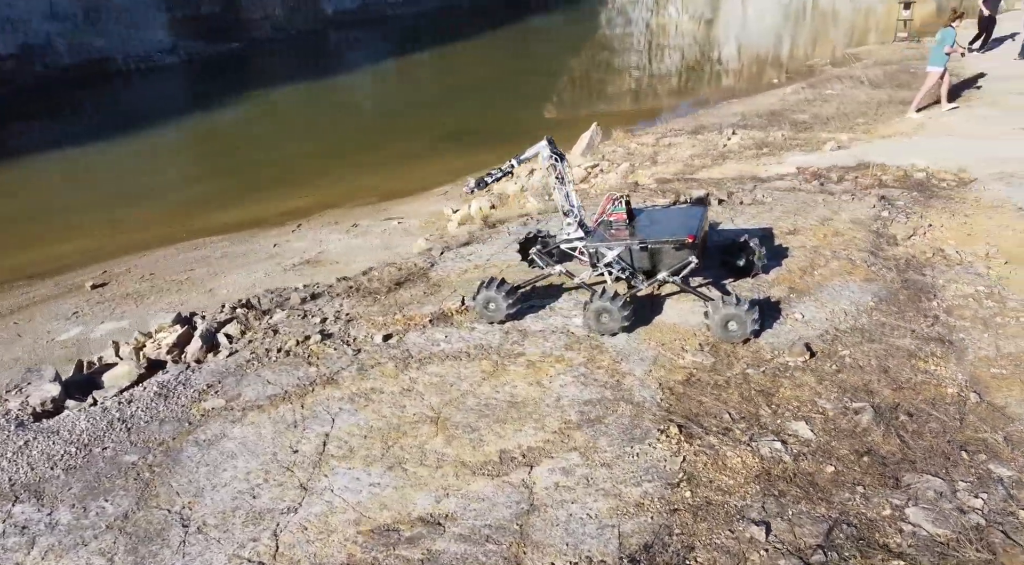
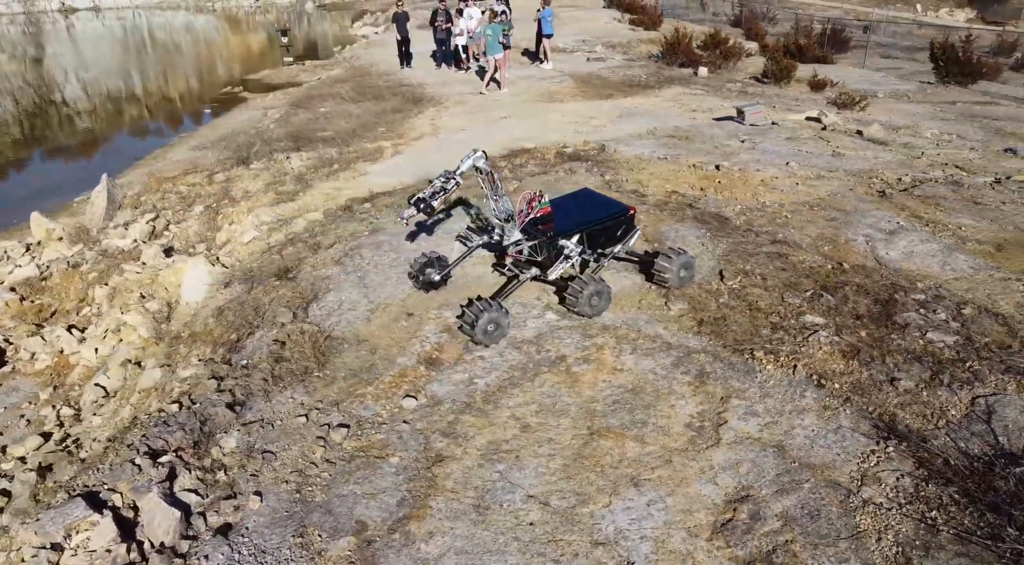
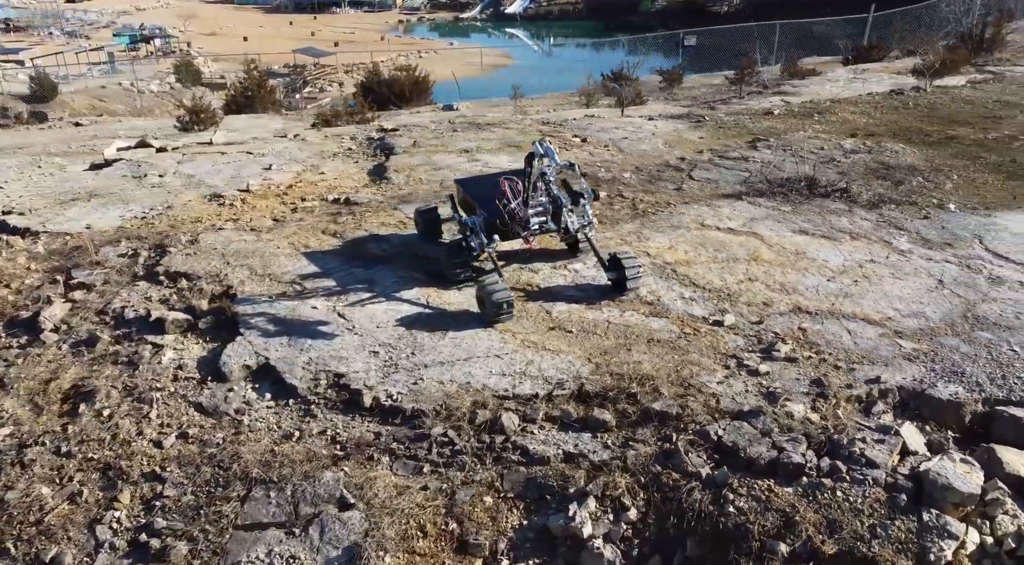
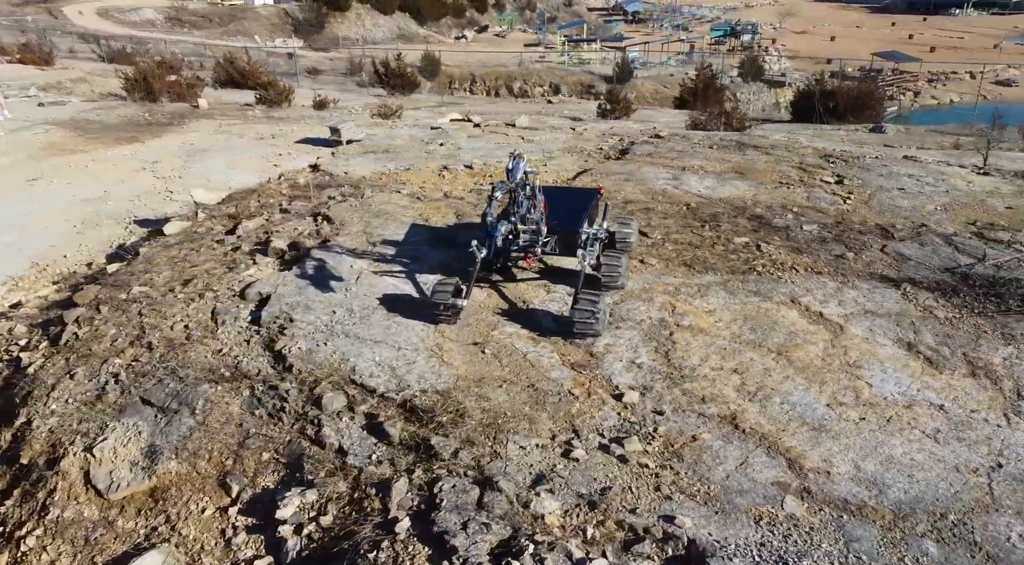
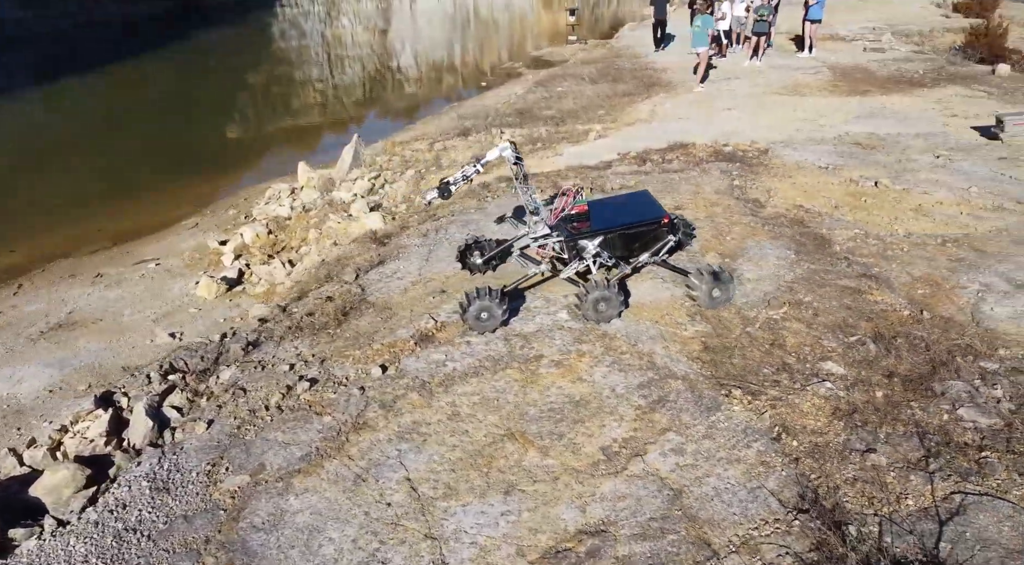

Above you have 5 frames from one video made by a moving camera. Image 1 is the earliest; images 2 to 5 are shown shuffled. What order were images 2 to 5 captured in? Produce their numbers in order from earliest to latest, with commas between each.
5, 2, 4, 3
